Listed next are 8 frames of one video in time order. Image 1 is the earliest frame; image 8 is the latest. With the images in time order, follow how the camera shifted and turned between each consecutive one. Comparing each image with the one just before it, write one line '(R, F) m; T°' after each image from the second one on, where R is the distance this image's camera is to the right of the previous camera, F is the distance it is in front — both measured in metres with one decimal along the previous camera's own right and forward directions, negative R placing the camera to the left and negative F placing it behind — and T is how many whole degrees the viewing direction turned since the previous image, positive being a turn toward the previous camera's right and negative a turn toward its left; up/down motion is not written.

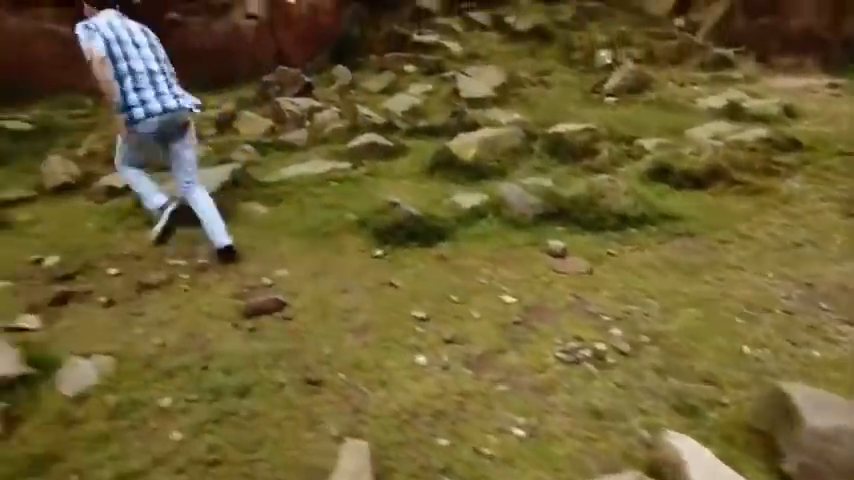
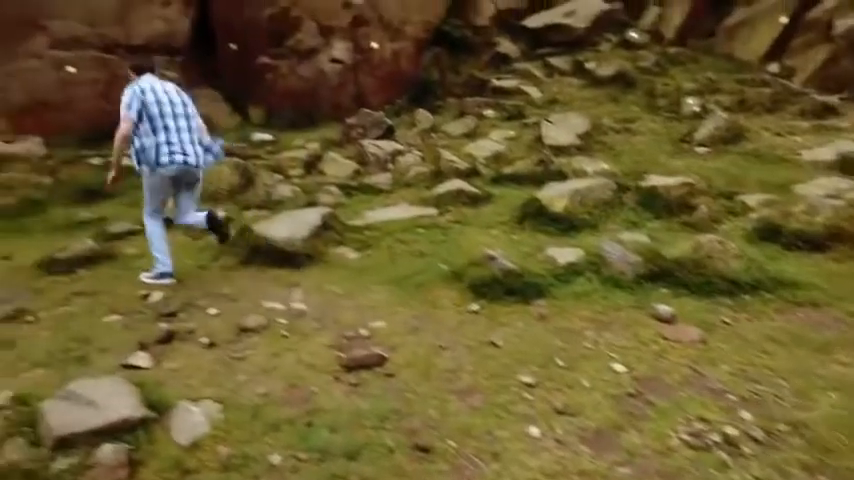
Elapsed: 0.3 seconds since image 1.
(-0.3, 0.0) m; -6°
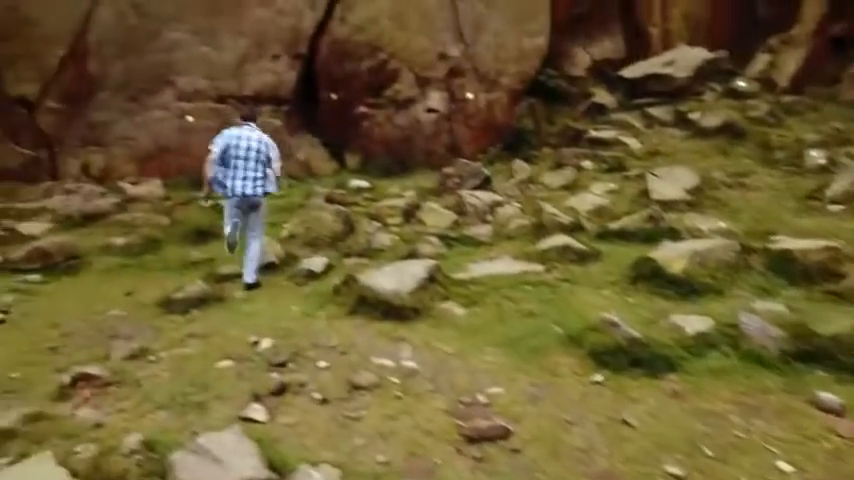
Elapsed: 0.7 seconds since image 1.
(-0.3, +0.1) m; -8°
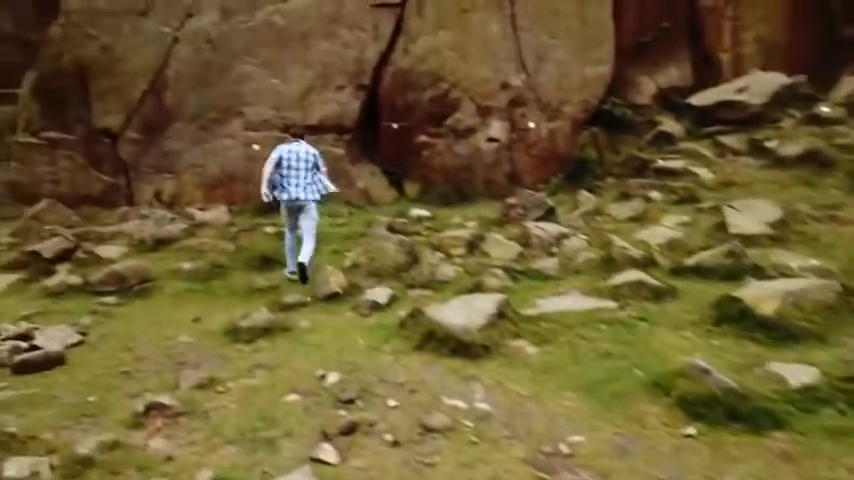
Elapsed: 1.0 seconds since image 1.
(-0.2, +0.1) m; -5°
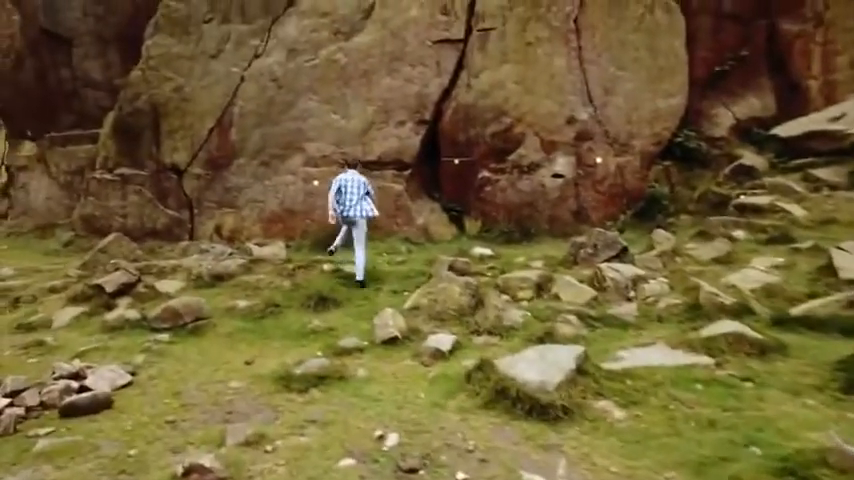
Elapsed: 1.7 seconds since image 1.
(-0.1, +0.4) m; -6°
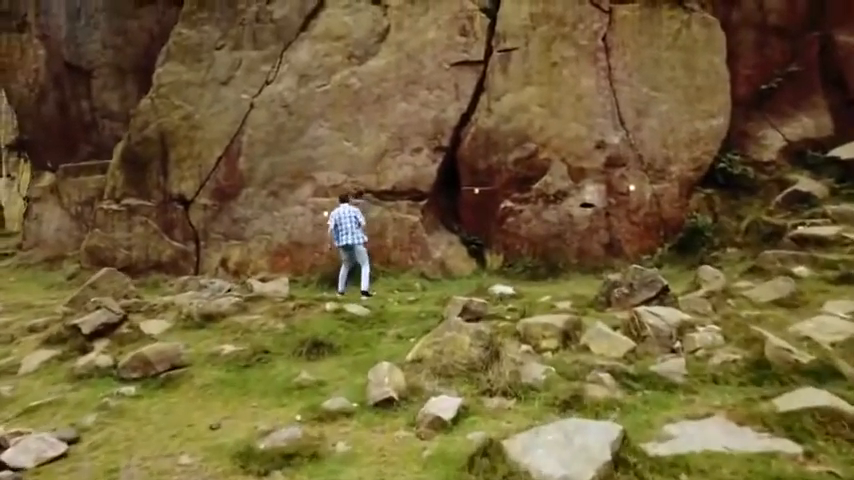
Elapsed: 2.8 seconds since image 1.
(+0.2, +0.8) m; -3°
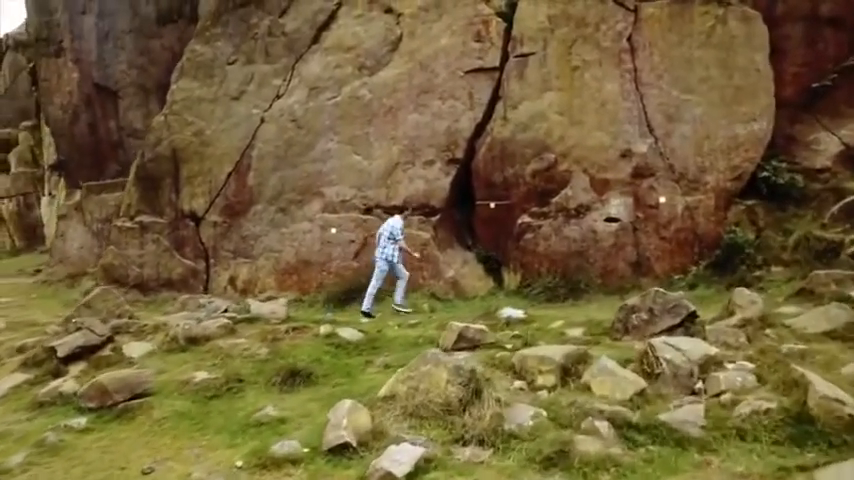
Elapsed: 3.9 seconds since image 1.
(+0.5, +0.6) m; -5°
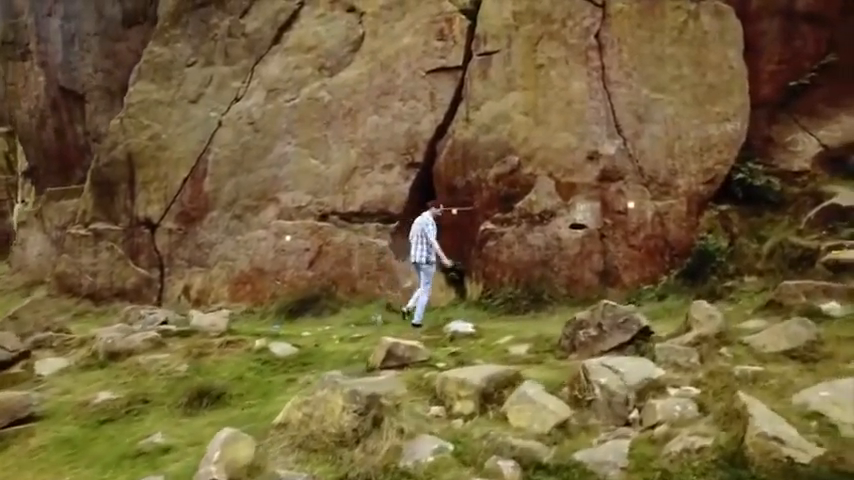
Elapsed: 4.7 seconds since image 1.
(+0.7, +0.5) m; 0°
